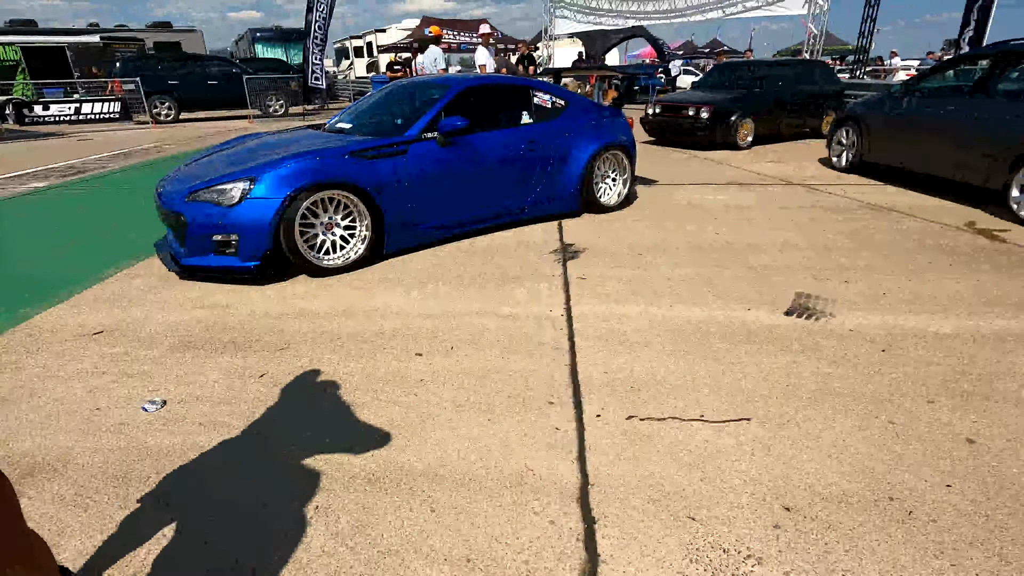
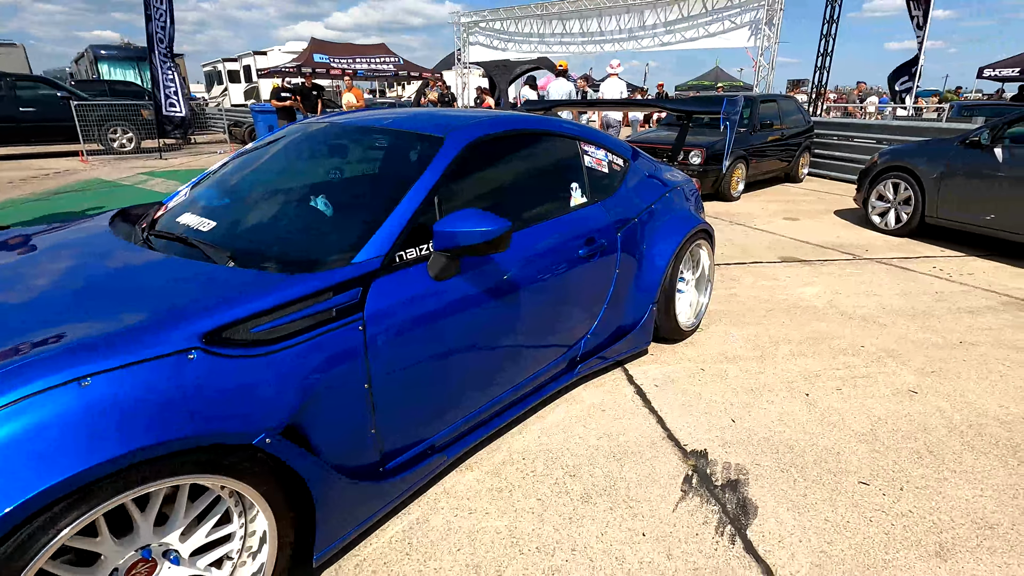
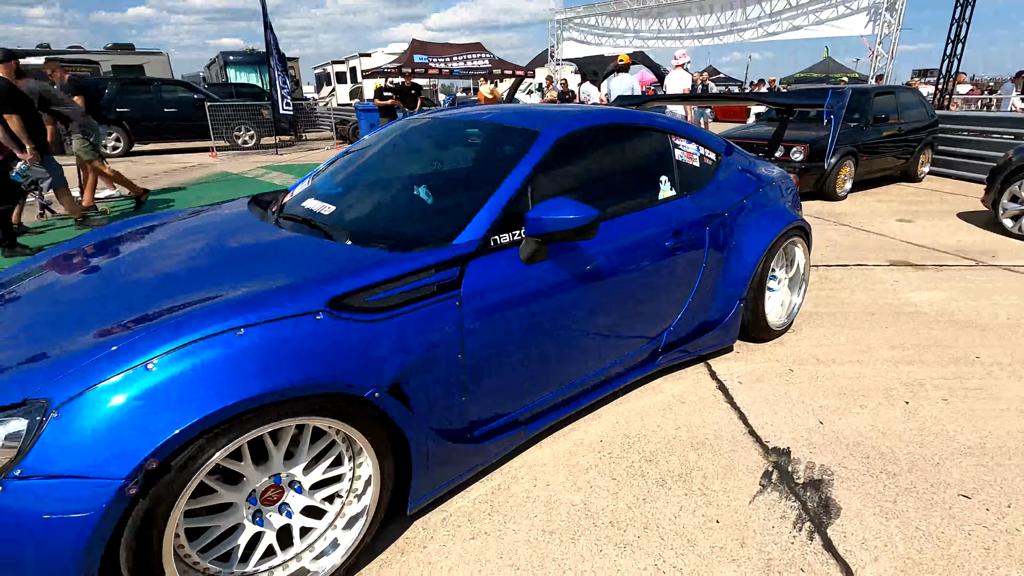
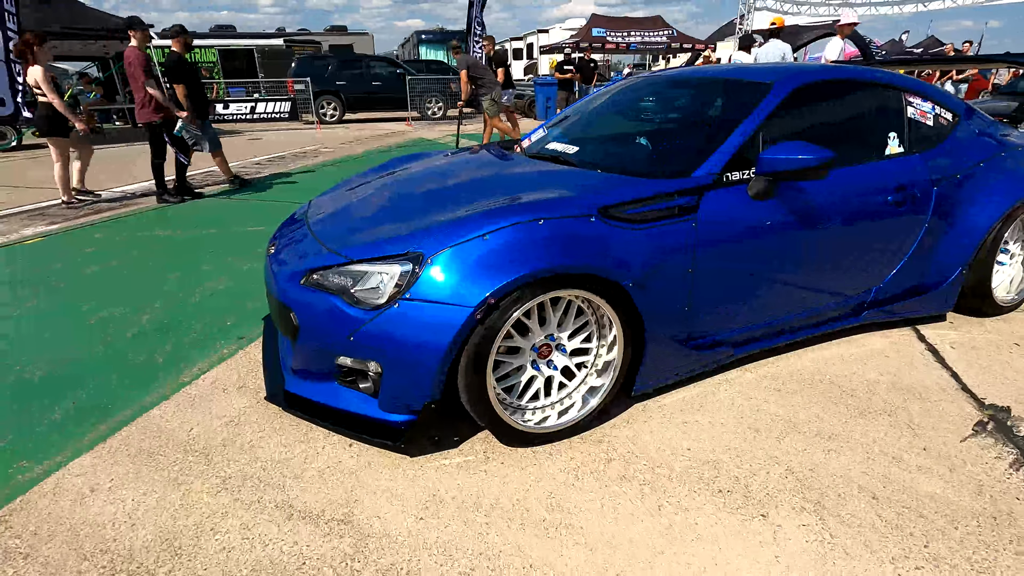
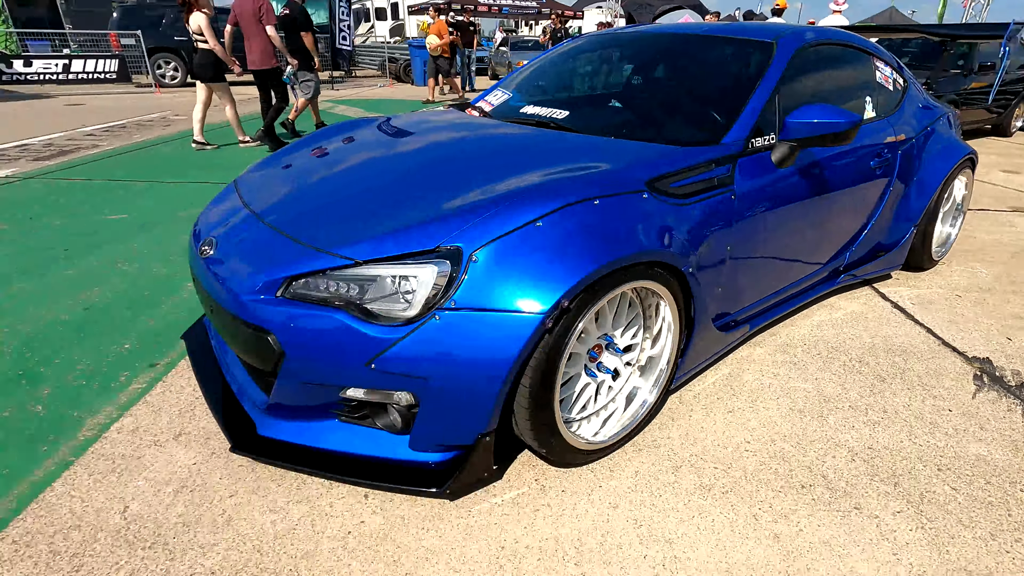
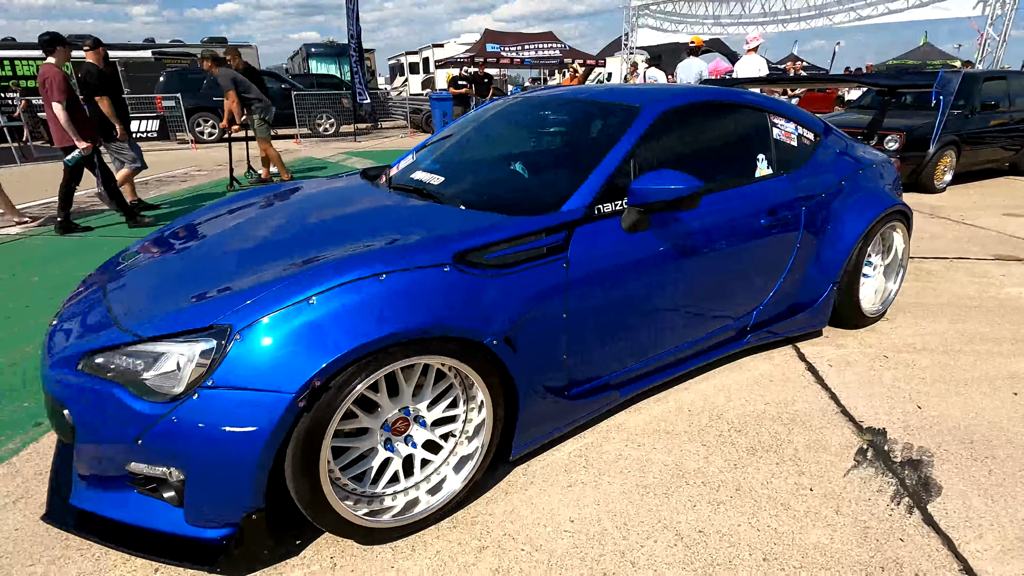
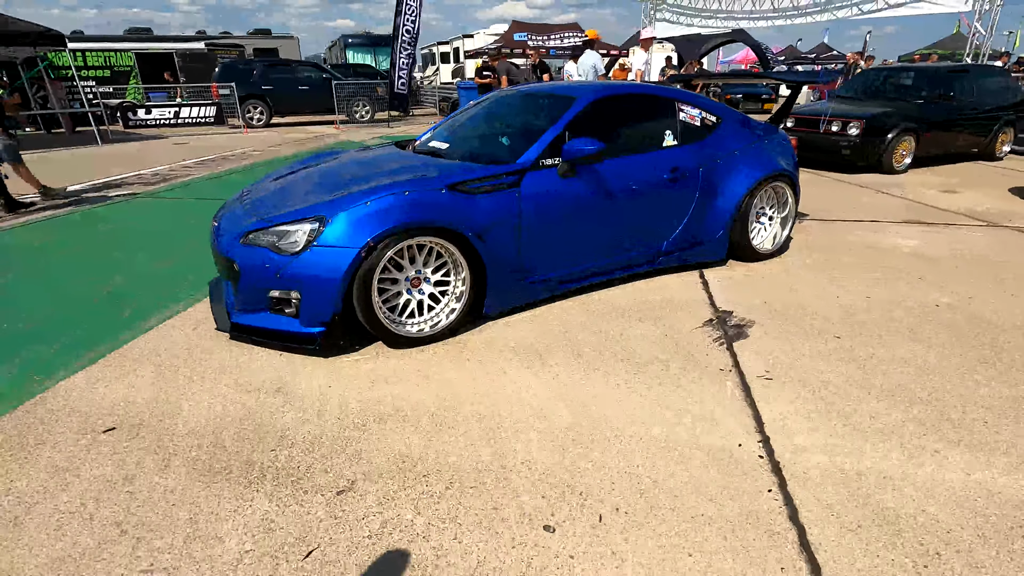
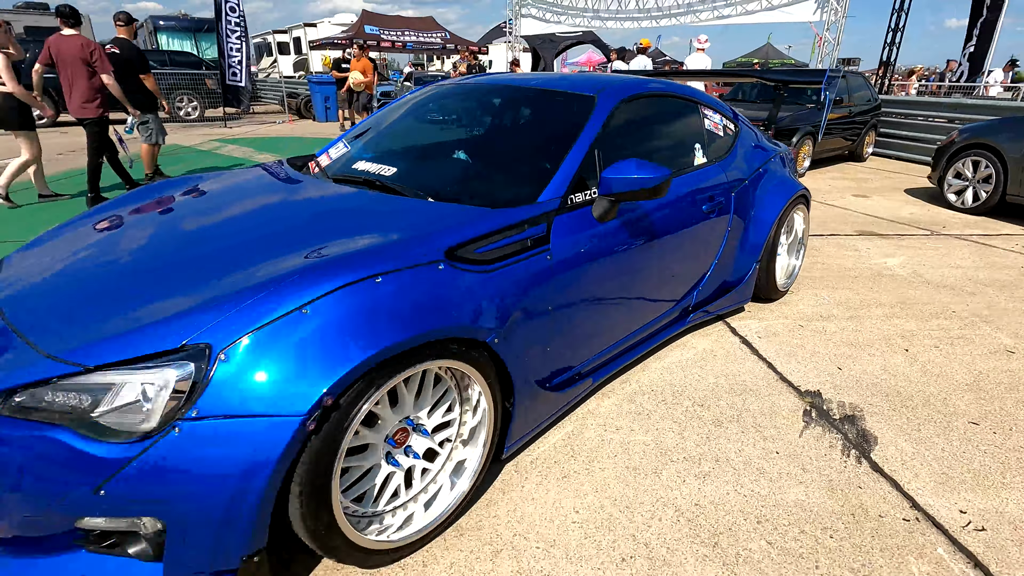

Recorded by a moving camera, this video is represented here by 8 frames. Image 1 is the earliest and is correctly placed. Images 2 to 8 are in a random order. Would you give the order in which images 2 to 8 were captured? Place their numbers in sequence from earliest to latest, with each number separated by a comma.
7, 4, 6, 3, 2, 8, 5
